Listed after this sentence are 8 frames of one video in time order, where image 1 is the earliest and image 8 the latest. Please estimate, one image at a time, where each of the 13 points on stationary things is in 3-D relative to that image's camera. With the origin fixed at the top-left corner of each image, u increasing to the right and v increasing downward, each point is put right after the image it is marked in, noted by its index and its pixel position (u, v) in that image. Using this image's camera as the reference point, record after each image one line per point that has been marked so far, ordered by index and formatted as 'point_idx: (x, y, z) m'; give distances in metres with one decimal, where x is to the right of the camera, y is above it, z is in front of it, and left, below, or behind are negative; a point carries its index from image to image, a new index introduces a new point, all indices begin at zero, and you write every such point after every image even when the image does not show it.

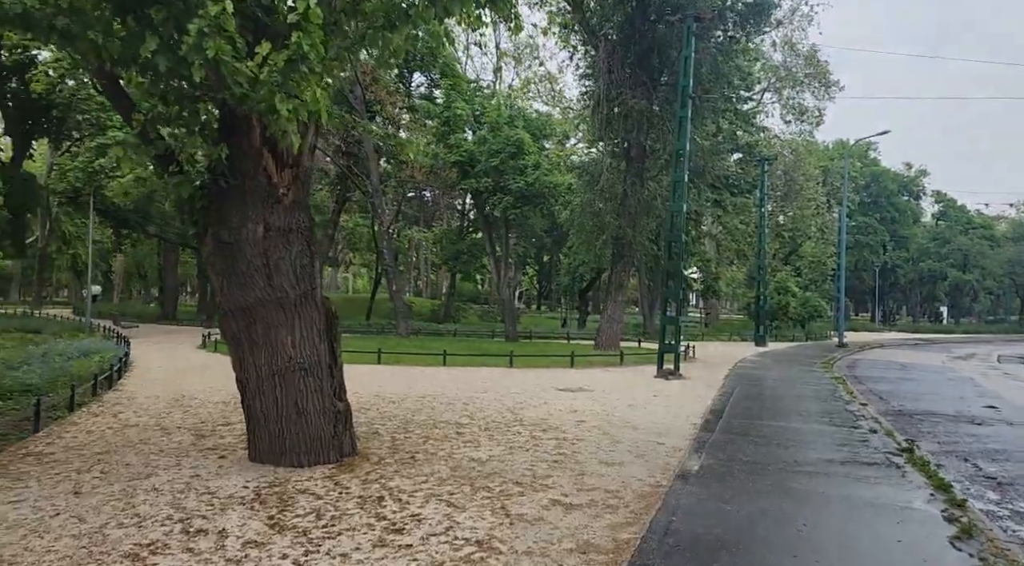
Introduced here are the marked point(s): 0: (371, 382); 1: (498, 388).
0: (-3.4, -2.5, +18.3) m
1: (-0.4, -2.6, +18.5) m
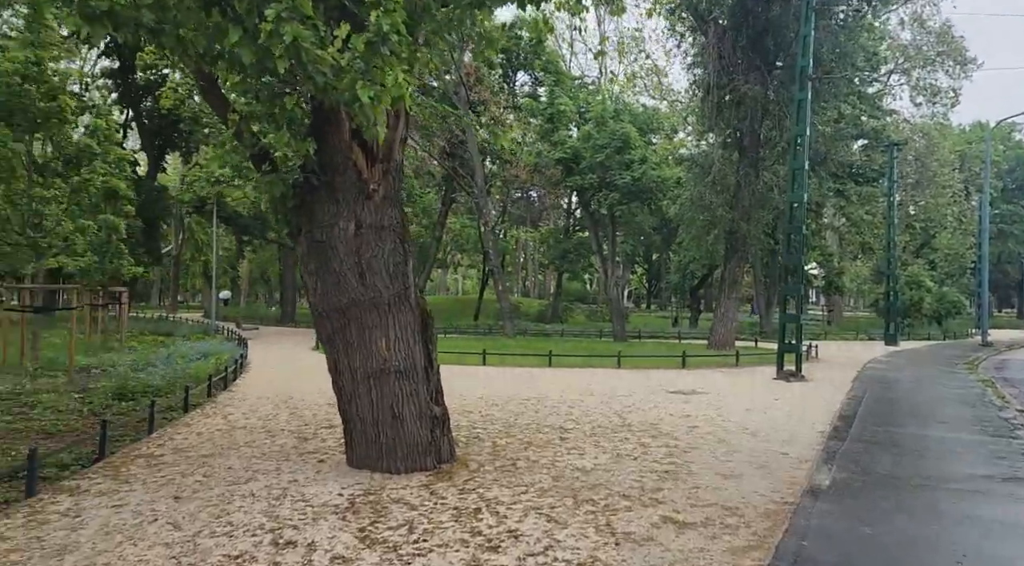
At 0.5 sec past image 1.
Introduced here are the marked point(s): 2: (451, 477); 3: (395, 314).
0: (-0.9, -2.5, +18.0) m
1: (+2.2, -2.5, +17.8) m
2: (-0.7, -2.3, +8.9) m
3: (-1.3, -0.4, +8.7) m
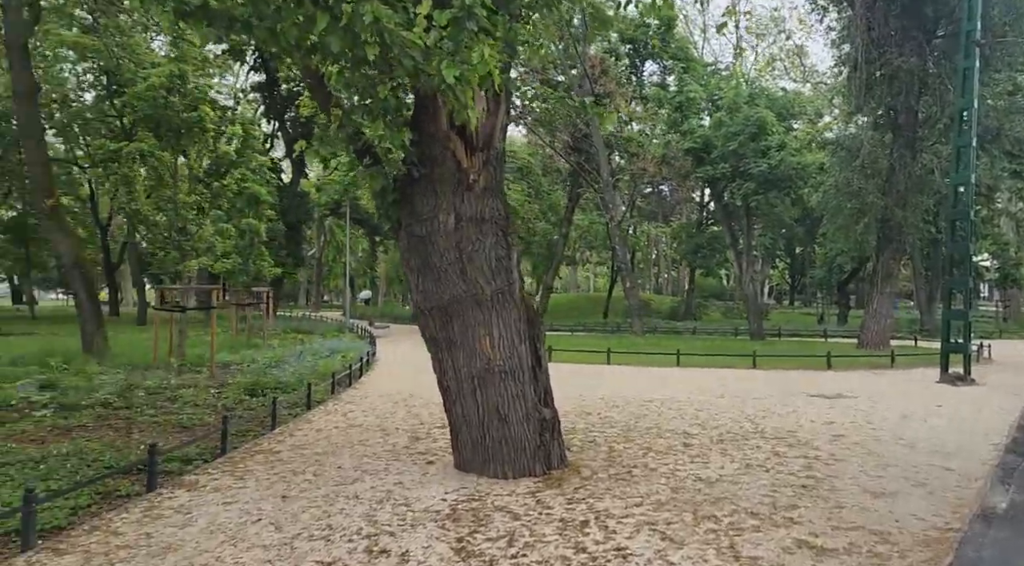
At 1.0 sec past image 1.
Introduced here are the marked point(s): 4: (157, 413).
0: (+2.0, -2.4, +17.4) m
1: (+4.9, -2.4, +16.6) m
2: (+0.5, -2.2, +8.4) m
3: (-0.1, -0.3, +8.3) m
4: (-5.8, -2.2, +12.6) m
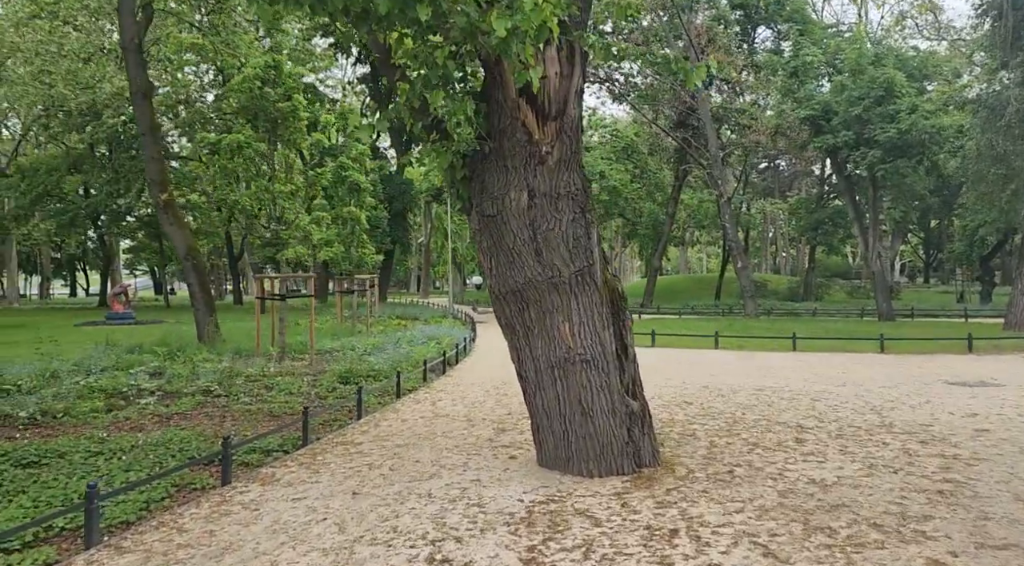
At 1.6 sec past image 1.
0: (+4.1, -1.9, +16.3) m
1: (+6.9, -1.9, +15.1) m
2: (+1.4, -2.0, +7.6) m
3: (+0.7, -0.1, +7.5) m
4: (-4.3, -2.0, +12.7) m
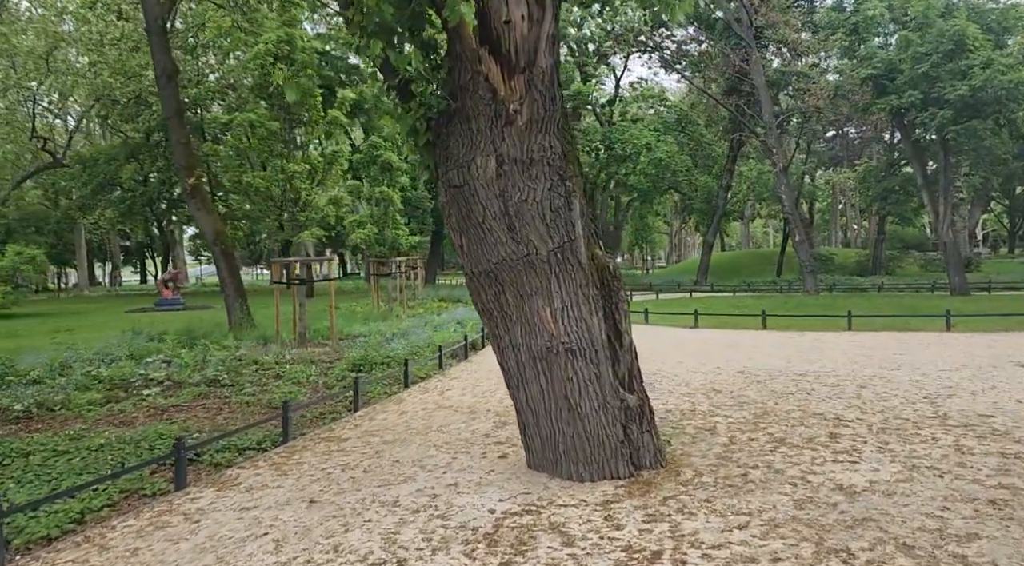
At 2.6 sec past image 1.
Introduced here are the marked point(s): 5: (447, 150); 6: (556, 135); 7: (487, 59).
0: (+4.6, -1.4, +15.1) m
1: (+7.3, -1.4, +13.7) m
2: (+1.2, -1.8, +6.6) m
3: (+0.4, +0.1, +6.6) m
4: (-4.1, -1.8, +12.2) m
5: (-0.6, +1.1, +6.6) m
6: (+0.4, +1.3, +6.5) m
7: (-0.2, +1.8, +6.1) m
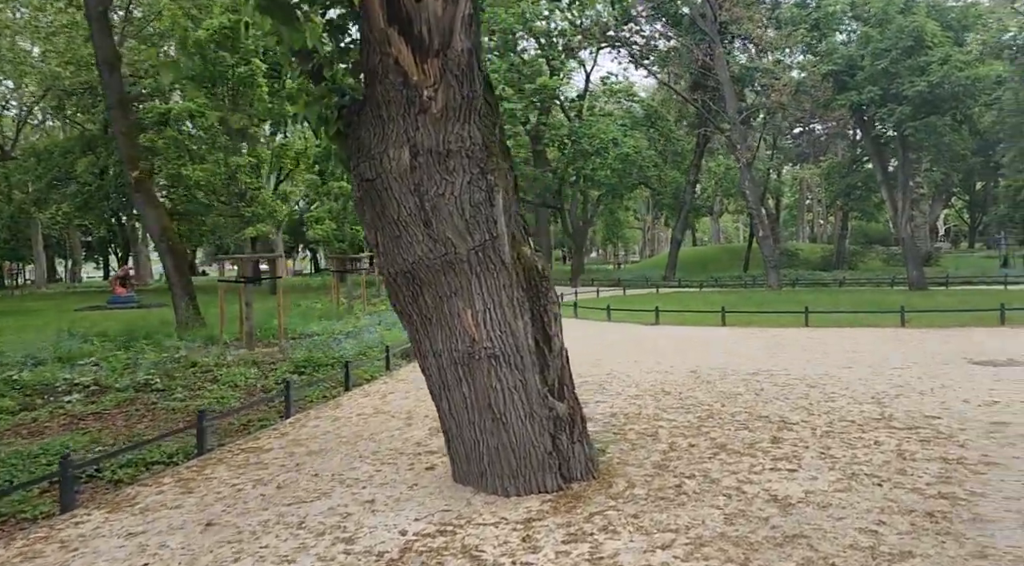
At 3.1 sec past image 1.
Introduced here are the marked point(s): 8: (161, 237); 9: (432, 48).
0: (+3.6, -1.4, +14.8) m
1: (+6.4, -1.4, +13.5) m
2: (+0.5, -1.8, +6.2) m
3: (-0.3, 0.0, +6.2) m
4: (-4.9, -1.7, +11.6) m
5: (-1.2, +1.1, +6.1) m
6: (-0.3, +1.2, +6.0) m
7: (-0.8, +1.8, +5.7) m
8: (-9.5, +1.2, +20.6) m
9: (-0.6, +1.8, +5.7) m
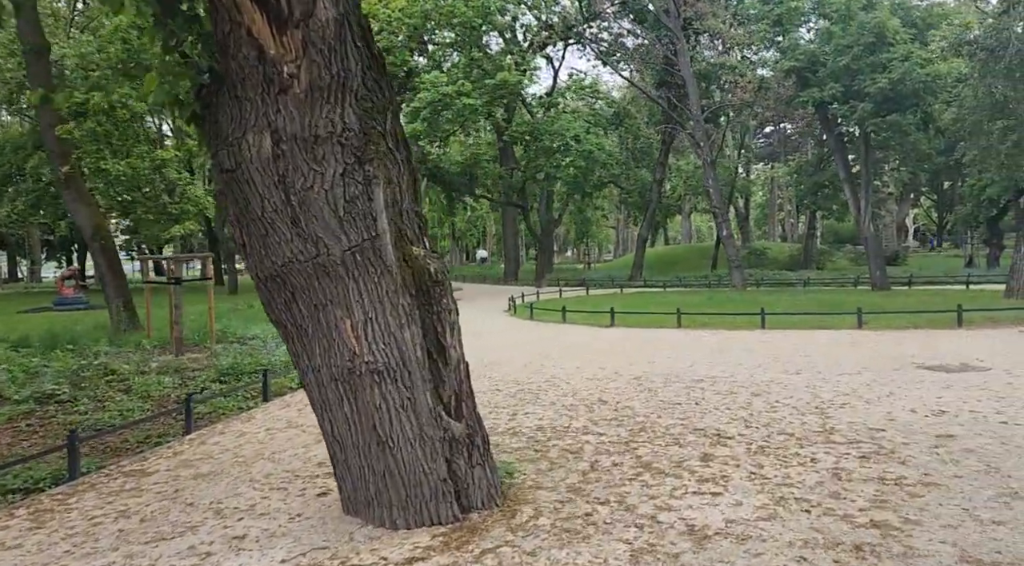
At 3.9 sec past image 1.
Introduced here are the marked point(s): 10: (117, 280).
0: (+2.5, -1.4, +14.2) m
1: (+5.3, -1.4, +13.0) m
2: (-0.3, -1.9, +5.6) m
3: (-1.1, 0.0, +5.5) m
4: (-5.9, -1.8, +10.7) m
5: (-2.1, +1.1, +5.4) m
6: (-1.1, +1.2, +5.3) m
7: (-1.7, +1.7, +4.9) m
8: (-10.8, +1.2, +19.6) m
9: (-1.4, +1.7, +5.0) m
10: (-10.2, 0.0, +19.7) m
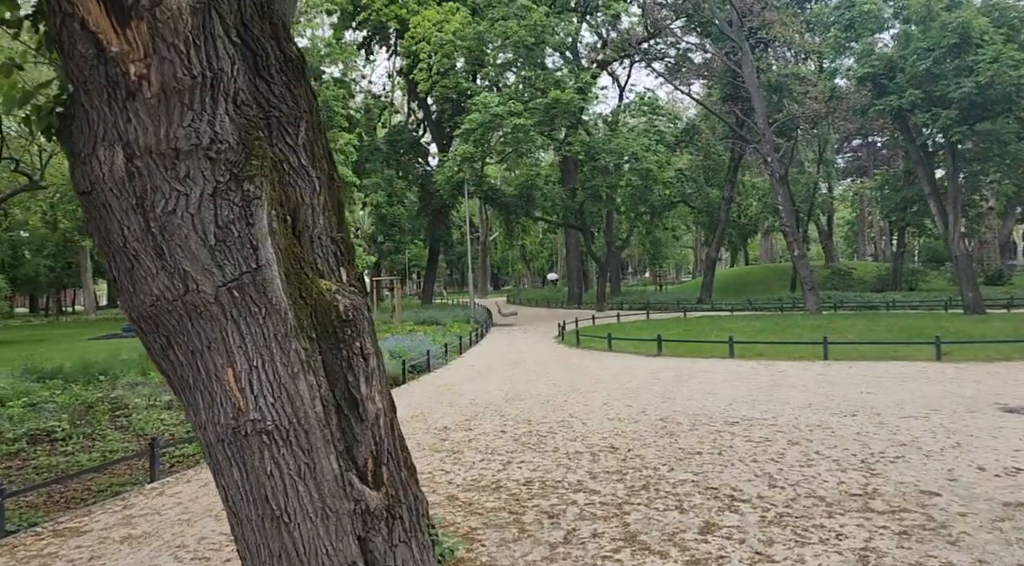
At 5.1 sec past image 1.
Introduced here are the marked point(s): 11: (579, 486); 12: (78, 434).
0: (+2.9, -1.9, +12.9) m
1: (+5.5, -1.8, +11.3) m
2: (-0.9, -2.2, +4.5) m
3: (-1.6, -0.3, +4.6) m
4: (-5.9, -2.3, +10.3) m
5: (-2.6, +0.8, +4.6) m
6: (-1.7, +0.9, +4.5) m
7: (-2.3, +1.5, +4.2) m
8: (-9.8, +0.4, +19.7) m
9: (-2.0, +1.4, +4.2) m
10: (-9.2, -0.7, +19.7) m
11: (+0.7, -2.1, +7.8) m
12: (-6.3, -2.2, +11.1) m
